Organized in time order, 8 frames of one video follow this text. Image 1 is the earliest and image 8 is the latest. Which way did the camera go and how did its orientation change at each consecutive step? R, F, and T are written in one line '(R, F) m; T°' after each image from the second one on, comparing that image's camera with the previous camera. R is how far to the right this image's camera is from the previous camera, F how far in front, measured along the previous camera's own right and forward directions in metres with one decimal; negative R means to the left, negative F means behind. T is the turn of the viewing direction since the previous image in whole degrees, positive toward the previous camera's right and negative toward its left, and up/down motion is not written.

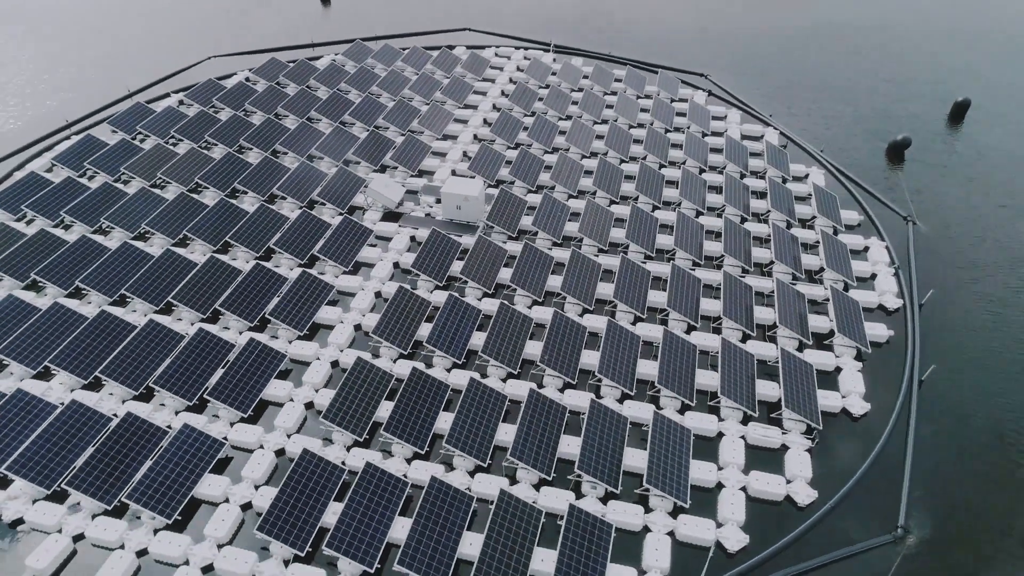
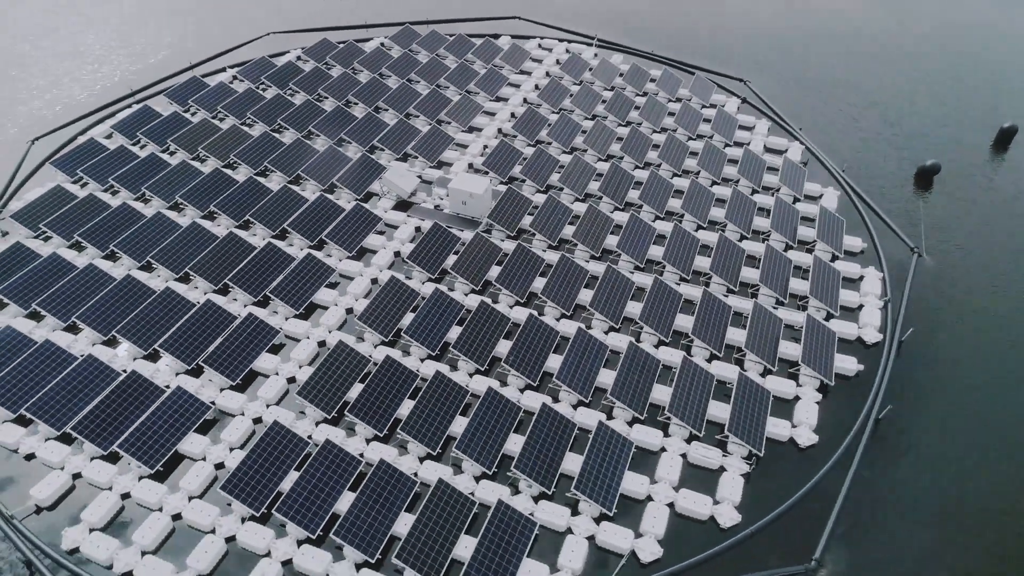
(+5.3, -1.9) m; -6°
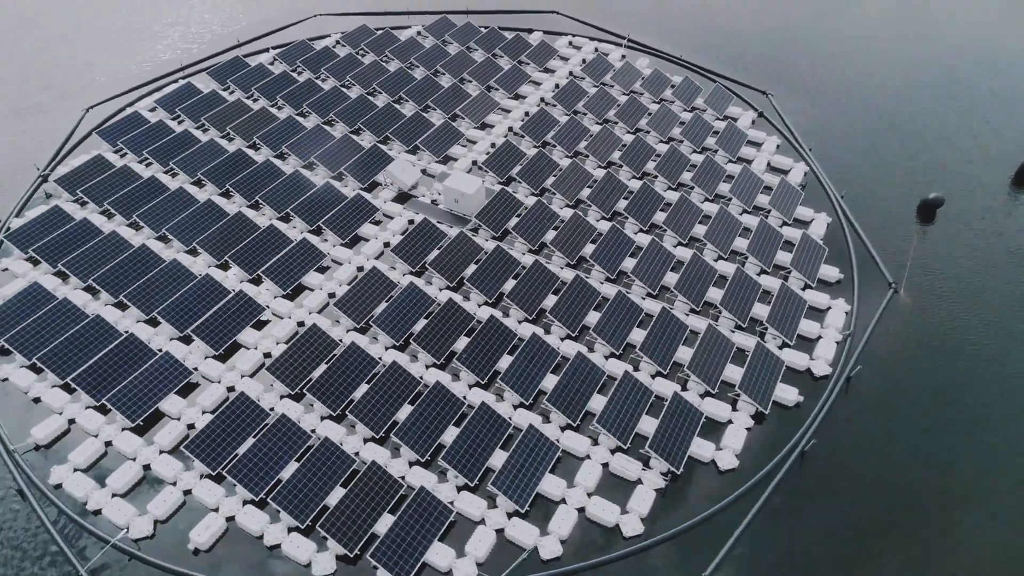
(+6.3, -2.3) m; -6°
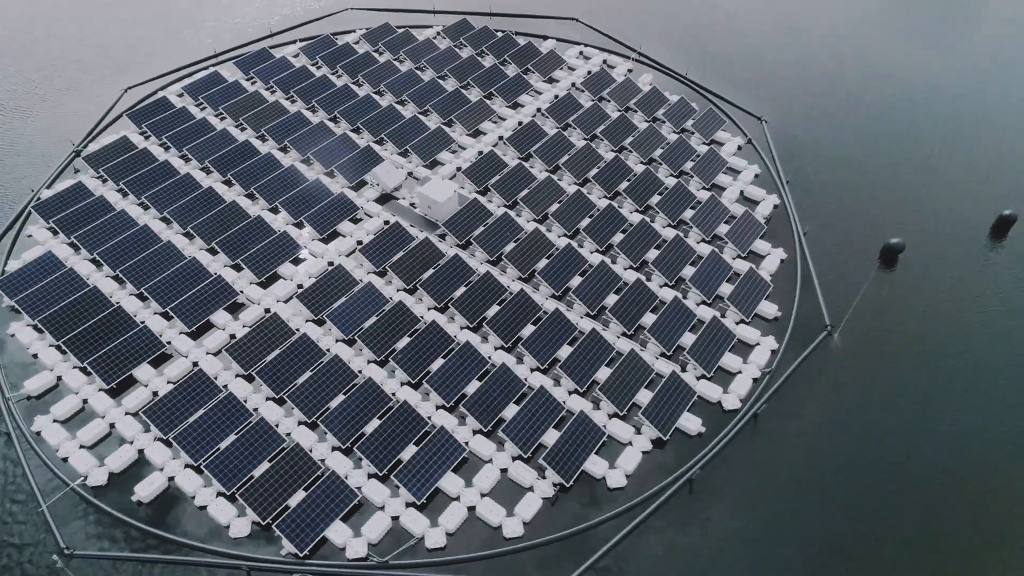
(+8.2, -3.2) m; -5°
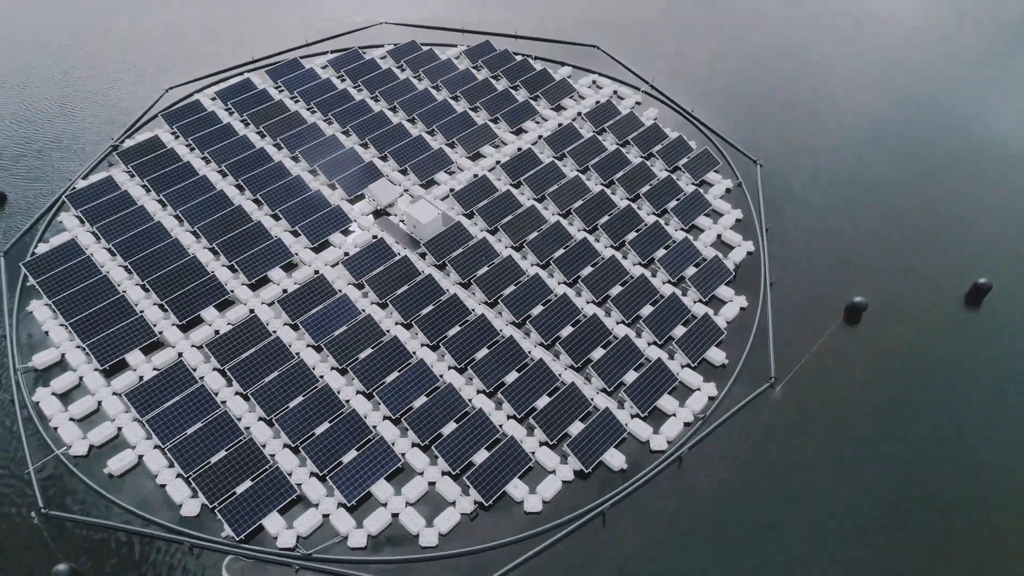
(+7.3, -2.9) m; -5°
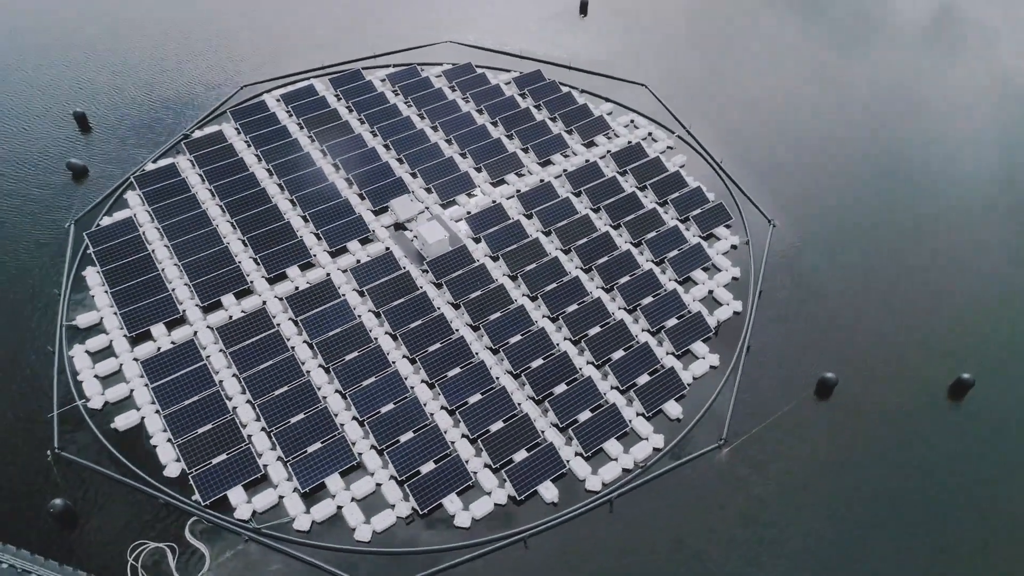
(+8.5, -3.3) m; -7°
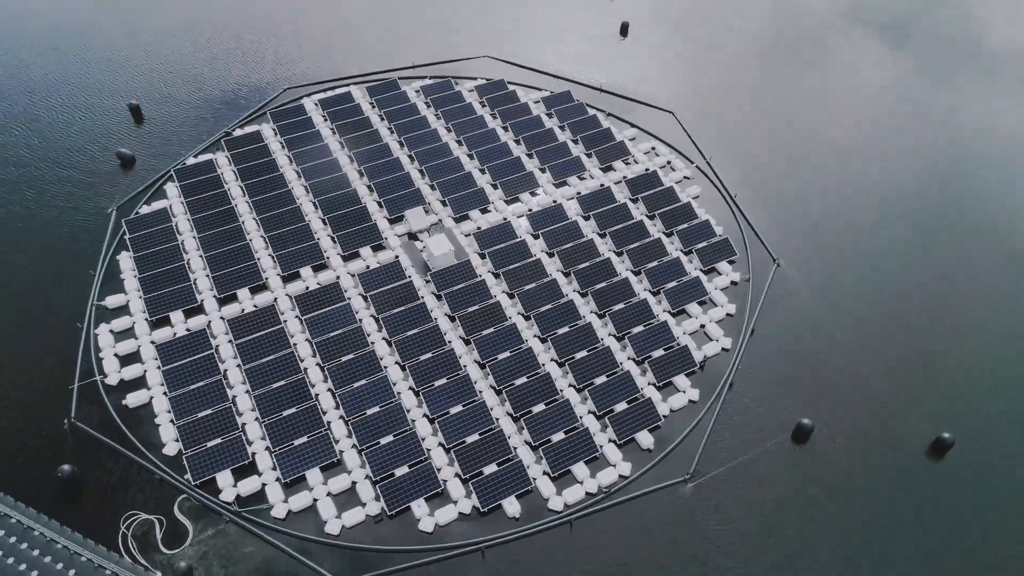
(+5.2, -2.2) m; -4°
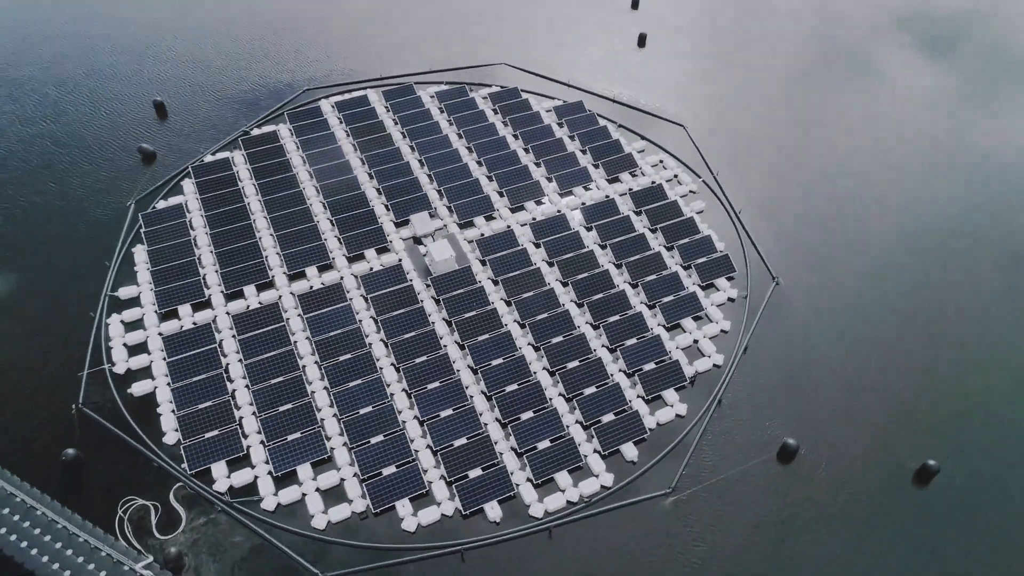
(+2.7, -1.1) m; -2°
